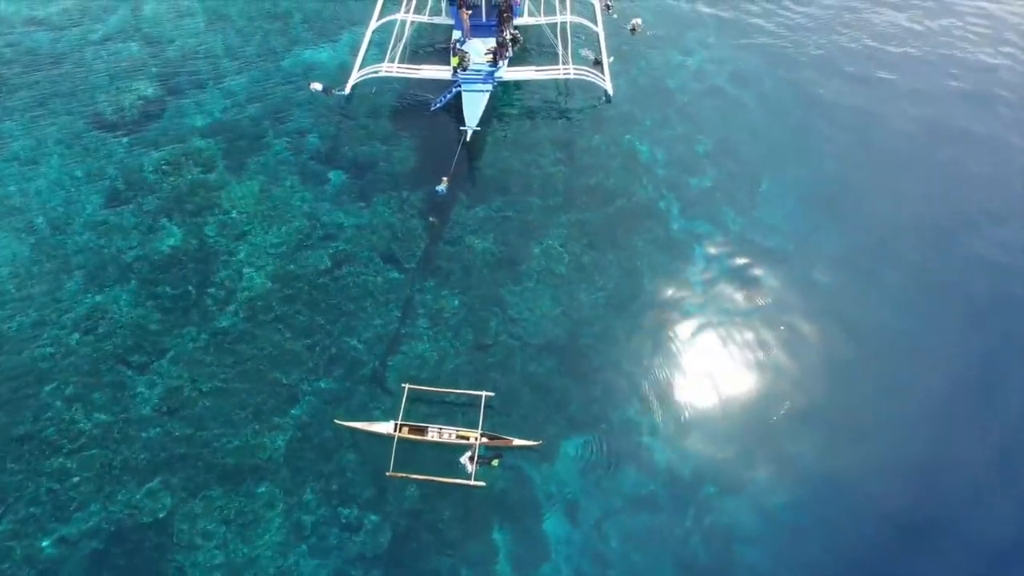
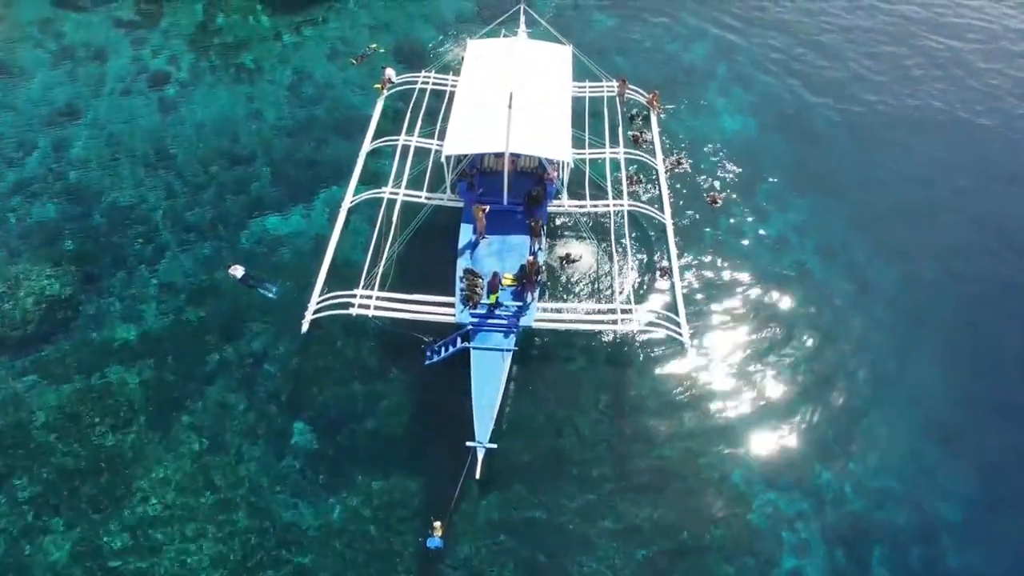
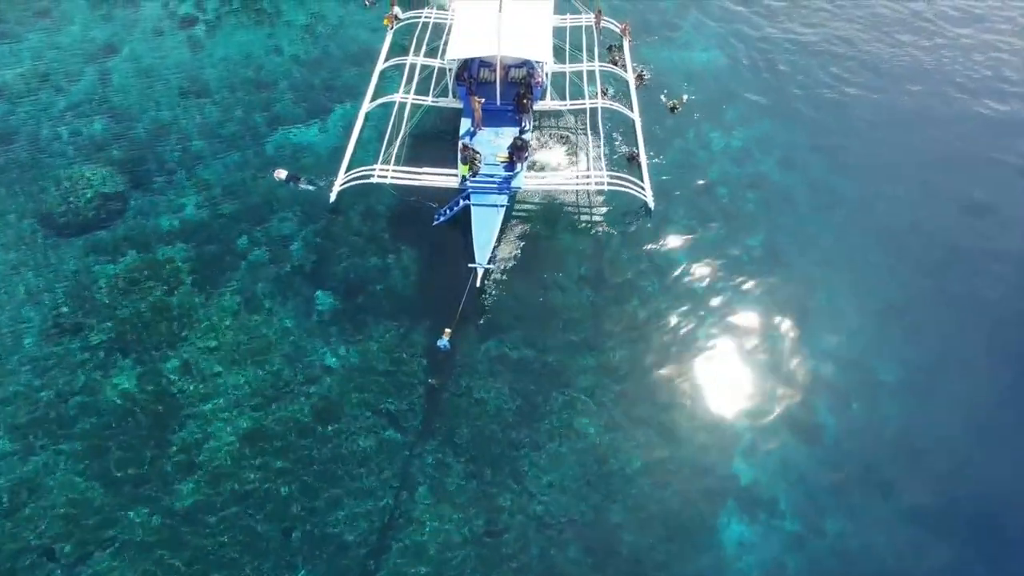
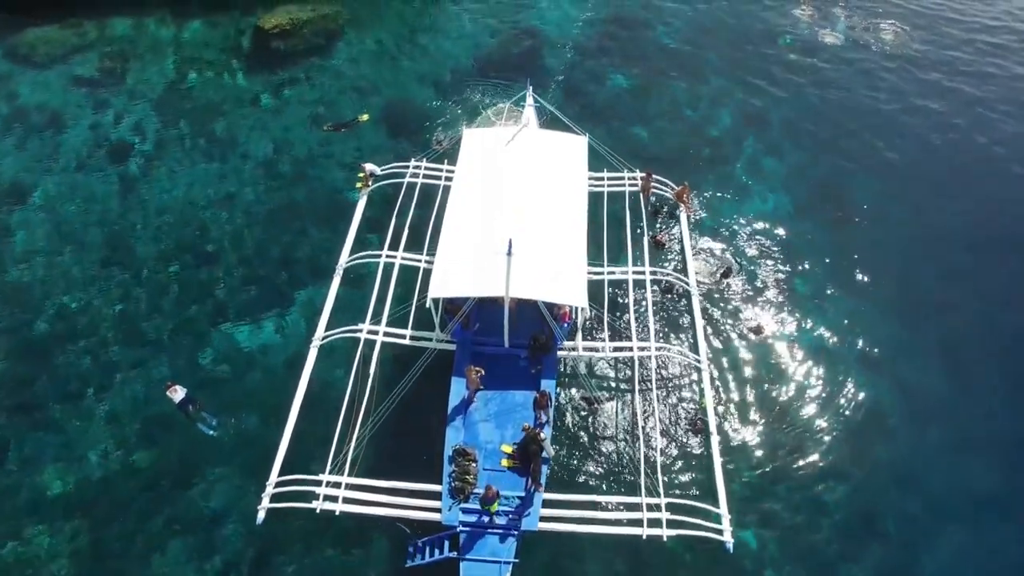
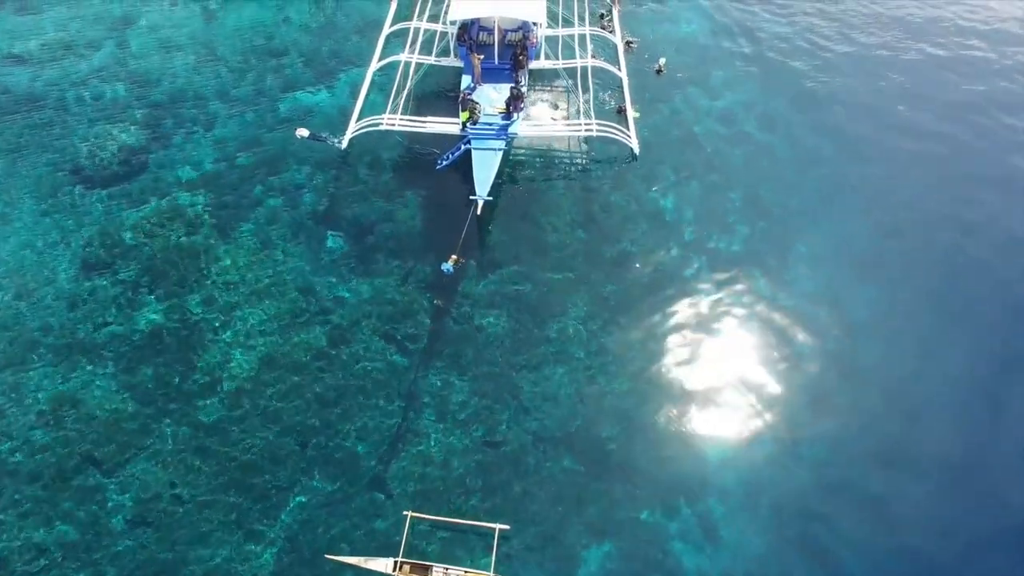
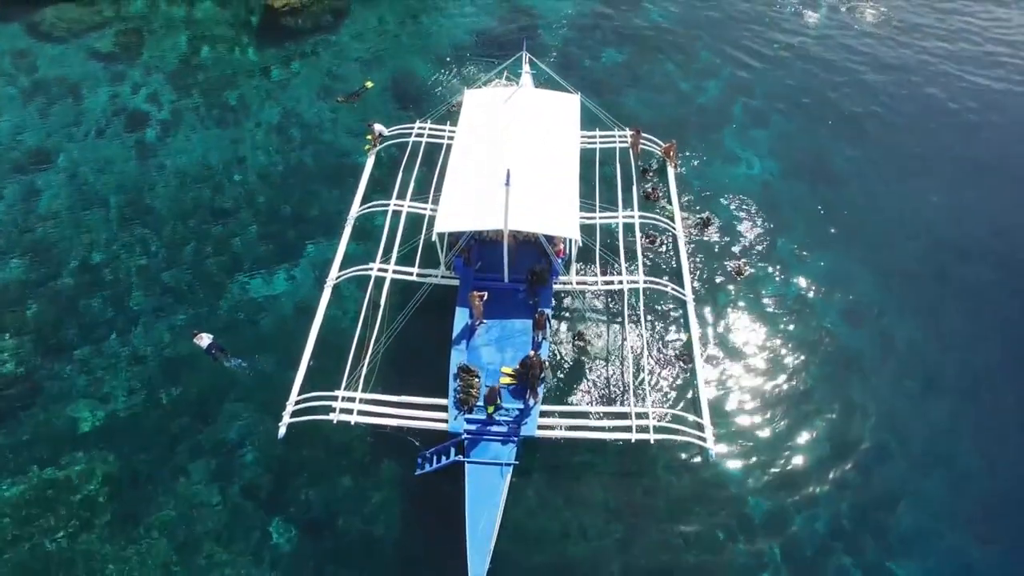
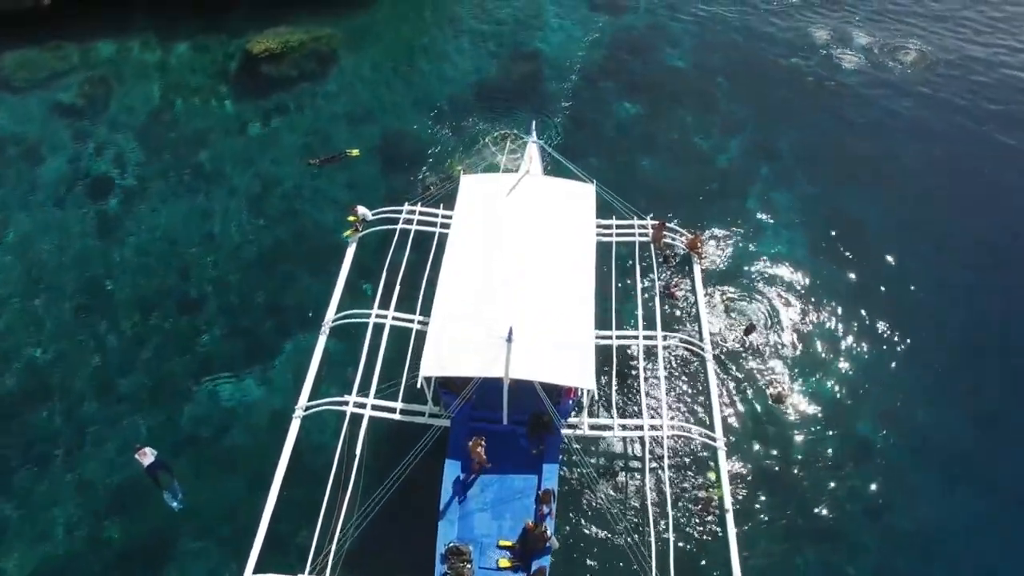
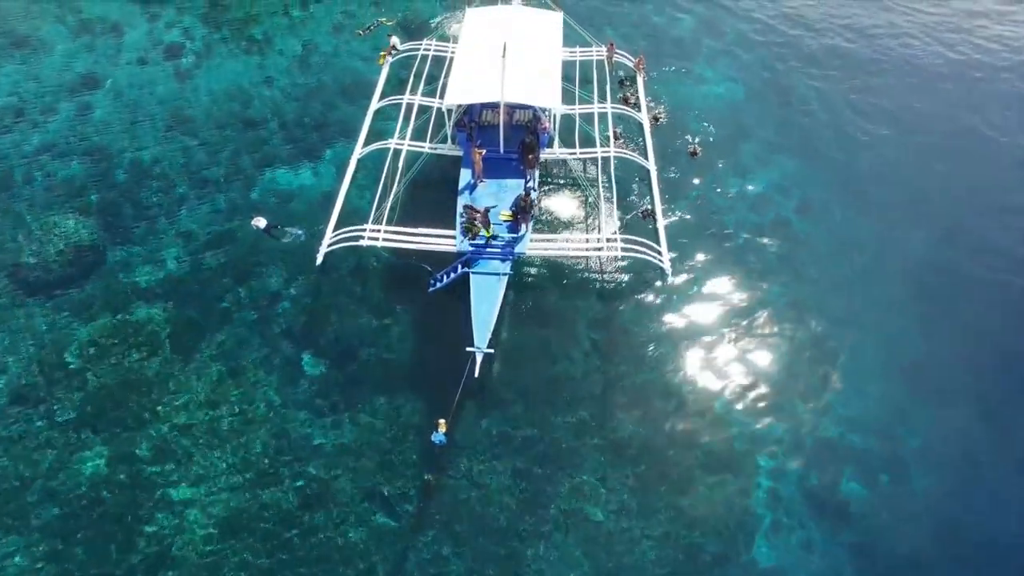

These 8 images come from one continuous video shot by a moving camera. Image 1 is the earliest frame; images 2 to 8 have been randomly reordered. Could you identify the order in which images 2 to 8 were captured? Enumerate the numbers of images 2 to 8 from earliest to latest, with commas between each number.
5, 3, 8, 2, 6, 4, 7
